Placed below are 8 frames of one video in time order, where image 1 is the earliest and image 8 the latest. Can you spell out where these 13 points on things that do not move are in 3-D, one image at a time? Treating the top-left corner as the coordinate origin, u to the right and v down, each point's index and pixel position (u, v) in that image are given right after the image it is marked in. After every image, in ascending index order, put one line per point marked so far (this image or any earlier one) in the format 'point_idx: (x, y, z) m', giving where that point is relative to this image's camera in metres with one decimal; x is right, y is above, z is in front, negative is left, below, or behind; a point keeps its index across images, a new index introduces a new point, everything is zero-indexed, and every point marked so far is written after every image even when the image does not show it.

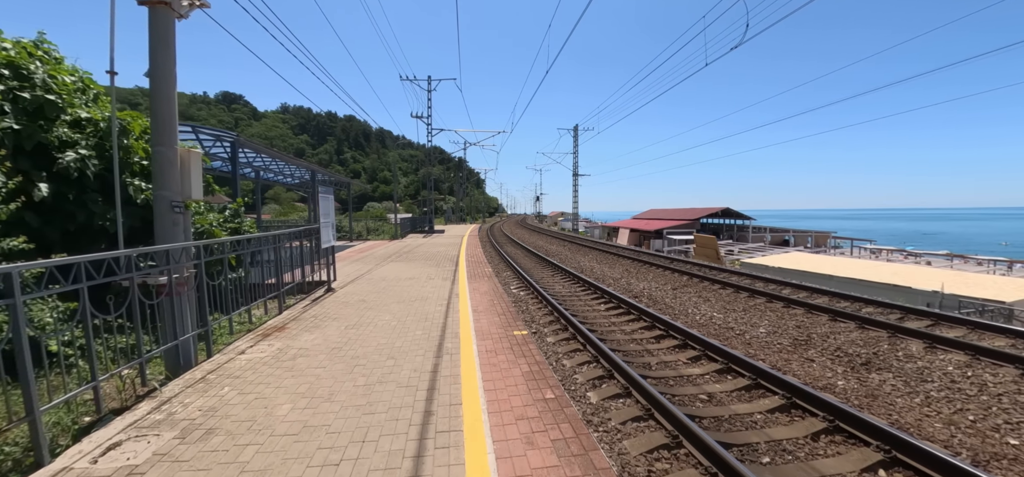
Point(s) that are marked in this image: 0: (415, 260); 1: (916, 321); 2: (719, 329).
0: (-3.6, -0.7, +14.0) m
1: (+8.7, -1.8, +8.2) m
2: (+4.2, -1.9, +7.8) m
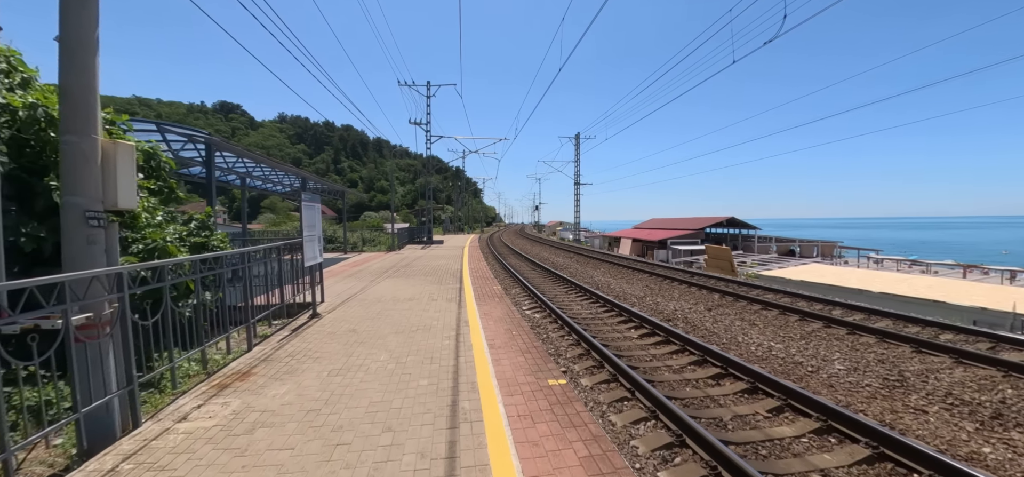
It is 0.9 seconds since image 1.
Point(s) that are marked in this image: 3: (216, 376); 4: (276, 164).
0: (-3.2, -1.2, +12.6) m
1: (+9.1, -2.1, +6.9) m
2: (+4.6, -2.1, +6.4) m
3: (-3.8, -1.7, +4.8) m
4: (-7.3, +2.4, +11.6) m
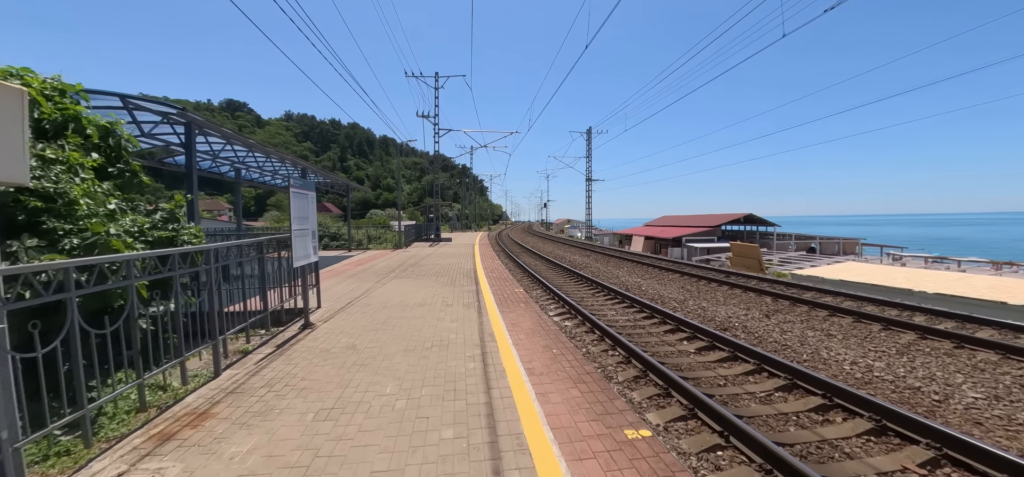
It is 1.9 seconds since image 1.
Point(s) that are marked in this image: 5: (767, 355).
0: (-2.6, -1.1, +11.3) m
1: (+9.6, -1.9, +5.4) m
2: (+5.1, -2.0, +5.0) m
3: (-3.3, -1.7, +3.6) m
4: (-6.7, +2.5, +10.4) m
5: (+3.8, -1.8, +5.7) m
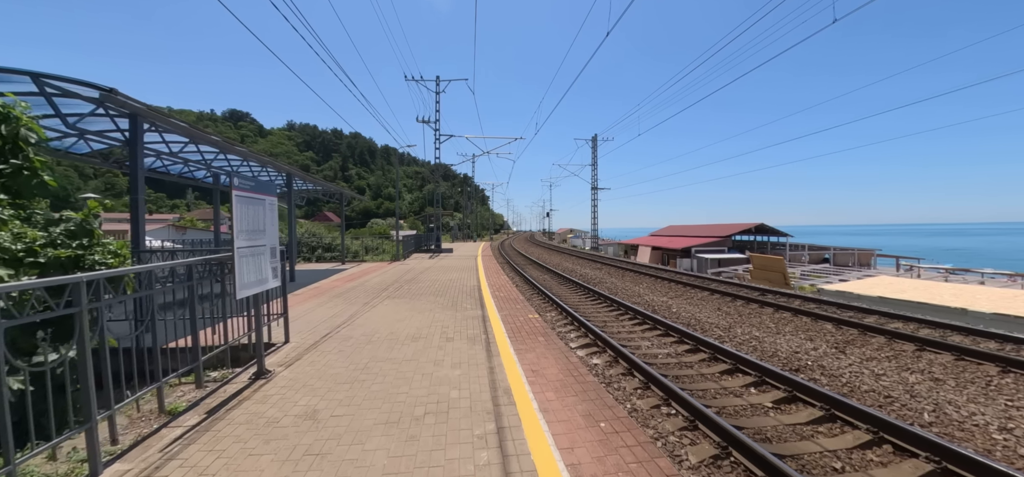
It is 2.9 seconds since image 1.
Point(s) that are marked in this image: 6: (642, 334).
0: (-2.3, -1.4, +9.8) m
1: (+9.8, -2.2, +3.8) m
2: (+5.4, -2.2, +3.5) m
3: (-3.0, -1.8, +2.0) m
4: (-6.4, +2.1, +9.0) m
5: (+4.1, -2.0, +4.2) m
6: (+2.9, -2.1, +8.5) m
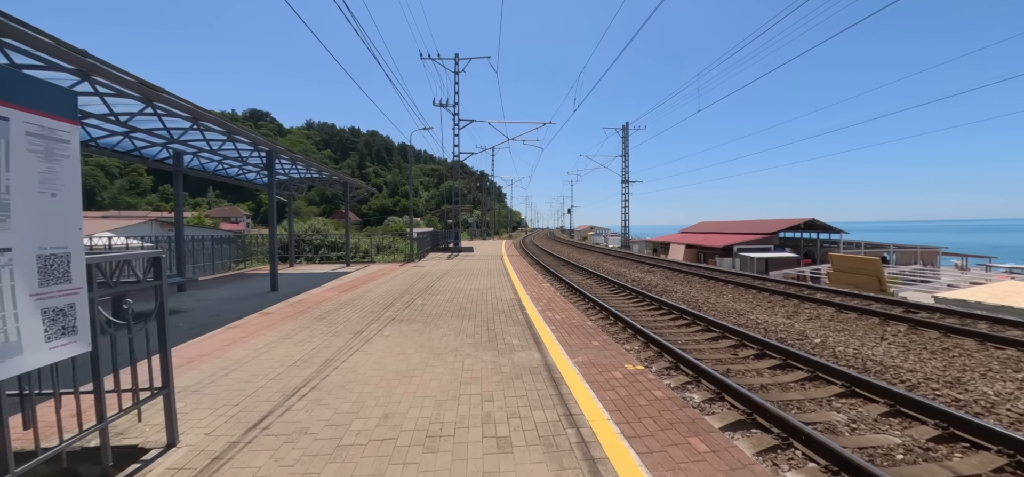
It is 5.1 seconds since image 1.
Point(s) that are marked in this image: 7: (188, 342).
0: (-1.2, -1.3, +6.7) m
1: (+10.7, -2.1, +0.3) m
2: (+6.2, -2.2, +0.1) m
3: (-2.3, -1.8, -1.0) m
4: (-5.4, +2.2, +6.1) m
5: (+5.0, -1.9, +0.9) m
6: (+3.9, -2.0, +5.2) m
7: (-4.0, -1.3, +4.8) m
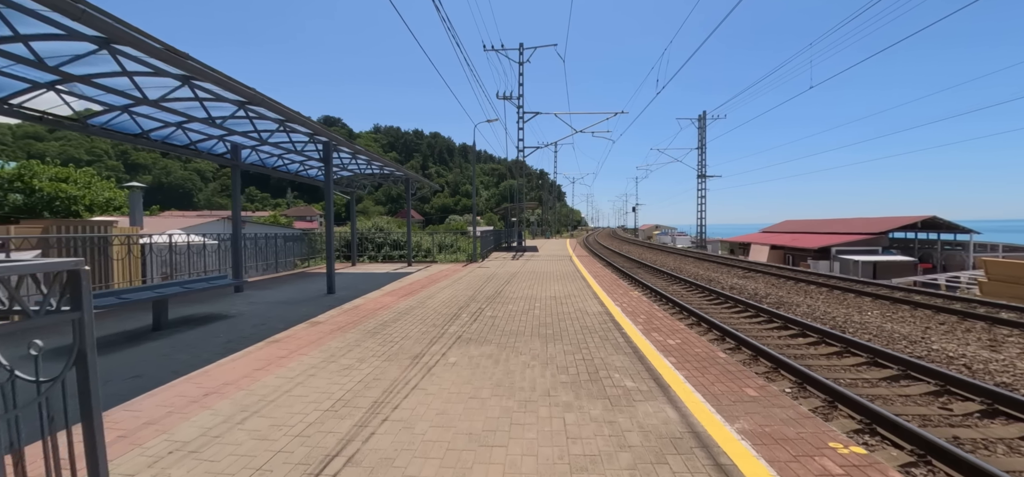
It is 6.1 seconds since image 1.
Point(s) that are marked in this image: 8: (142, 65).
0: (+0.1, -1.3, +5.4) m
1: (+10.9, -2.1, -2.8) m
2: (+6.5, -2.2, -2.3) m
3: (-2.1, -1.8, -2.1) m
4: (-4.1, +2.2, +5.3) m
5: (+5.3, -1.9, -1.4) m
6: (+5.0, -2.0, +3.1) m
7: (-3.0, -1.2, +3.9) m
8: (-4.7, +2.3, +5.4) m
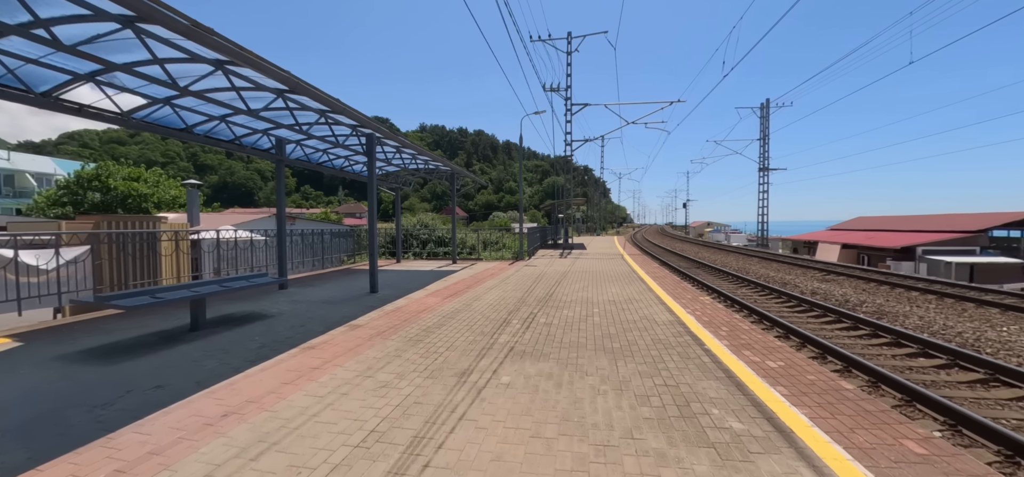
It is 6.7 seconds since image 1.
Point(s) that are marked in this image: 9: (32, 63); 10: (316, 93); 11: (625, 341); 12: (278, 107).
0: (+0.8, -1.3, +4.6) m
1: (+10.6, -2.2, -4.7) m
2: (+6.3, -2.2, -3.7) m
3: (-2.2, -1.8, -2.6) m
4: (-3.3, +2.3, +5.0) m
5: (+5.3, -2.0, -2.7) m
6: (+5.4, -2.0, +1.8) m
7: (-2.4, -1.2, +3.4) m
8: (-3.9, +2.3, +5.2) m
9: (-4.8, +1.8, +3.8) m
10: (-3.0, +2.3, +5.8) m
11: (+1.4, -1.3, +4.8) m
12: (-3.8, +2.2, +6.2) m
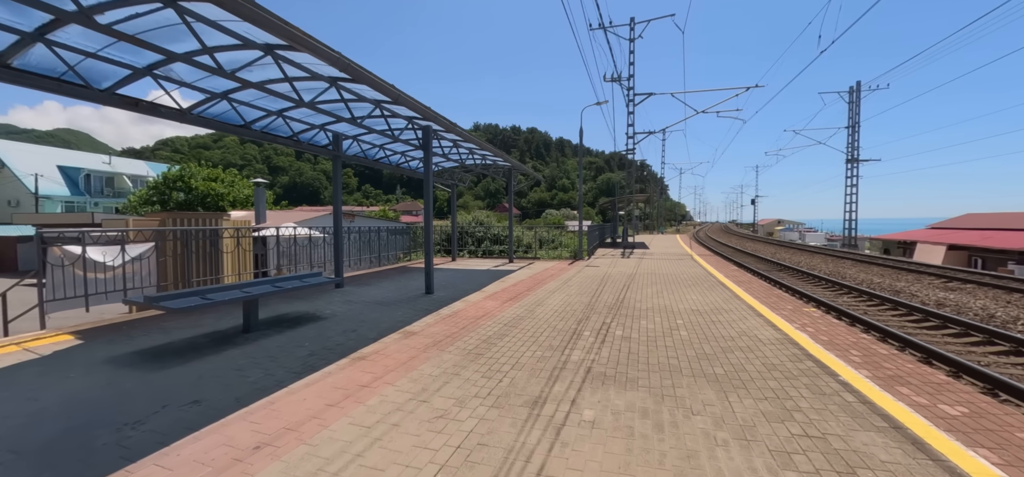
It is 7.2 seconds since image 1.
0: (+1.6, -1.3, +3.8) m
1: (+10.1, -2.3, -6.8) m
2: (+5.9, -2.3, -5.2) m
3: (-2.3, -1.8, -3.0) m
4: (-2.5, +2.3, +4.7) m
5: (+5.0, -2.0, -4.0) m
6: (+5.8, -2.1, +0.4) m
7: (-1.8, -1.2, +3.0) m
8: (-3.0, +2.4, +4.9) m
9: (-4.1, +1.8, +3.7) m
10: (-2.1, +2.3, +5.4) m
11: (+2.2, -1.3, +3.9) m
12: (-2.8, +2.2, +5.9) m
